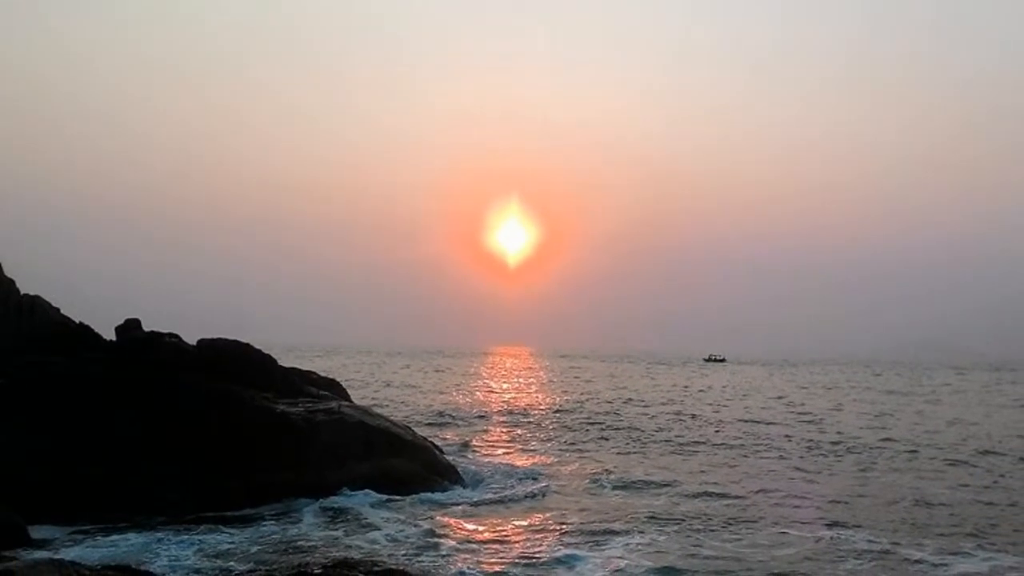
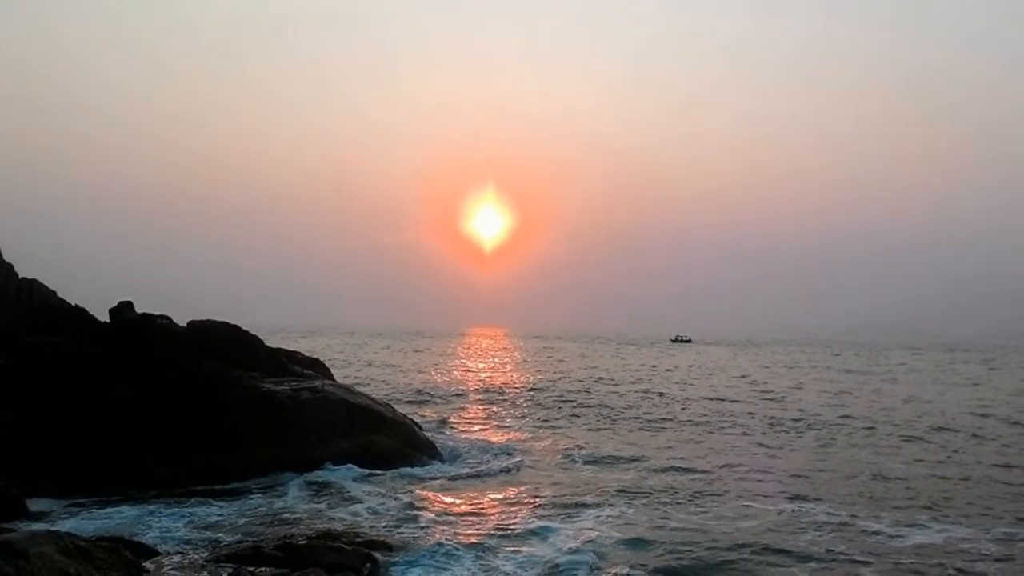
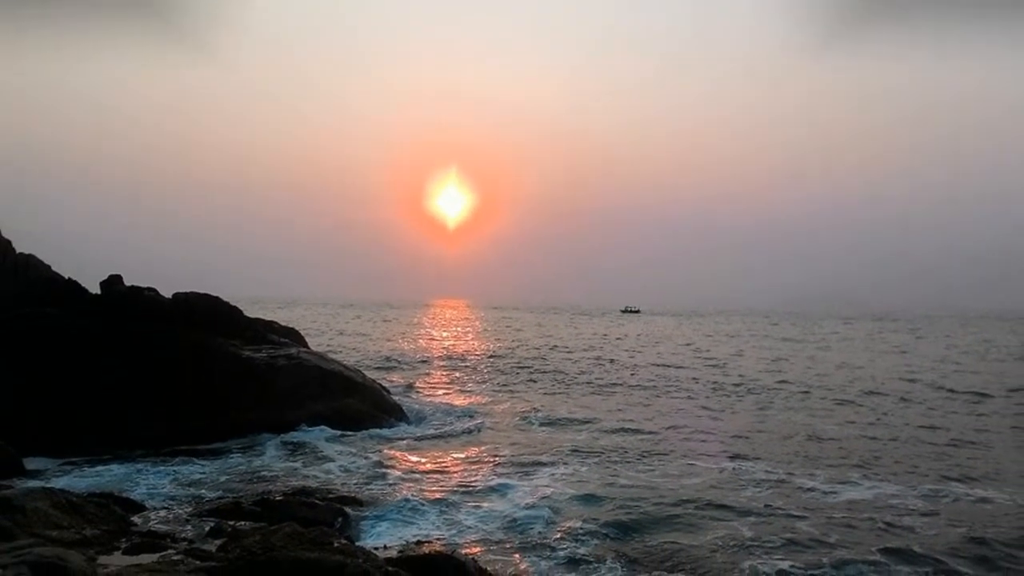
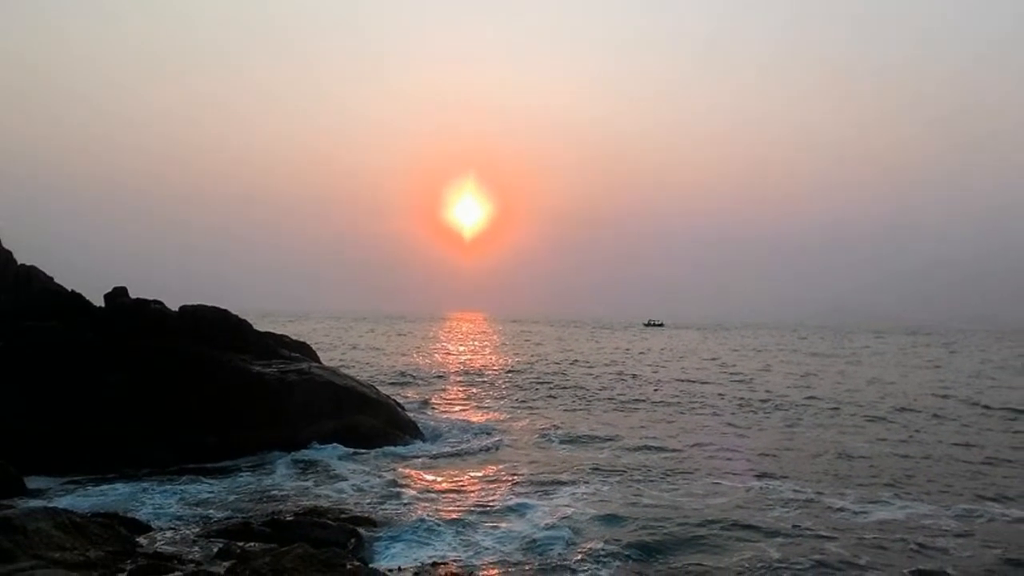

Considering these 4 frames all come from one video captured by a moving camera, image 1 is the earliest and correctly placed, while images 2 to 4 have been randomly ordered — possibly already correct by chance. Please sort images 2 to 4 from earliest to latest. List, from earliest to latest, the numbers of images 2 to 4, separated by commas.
2, 4, 3
